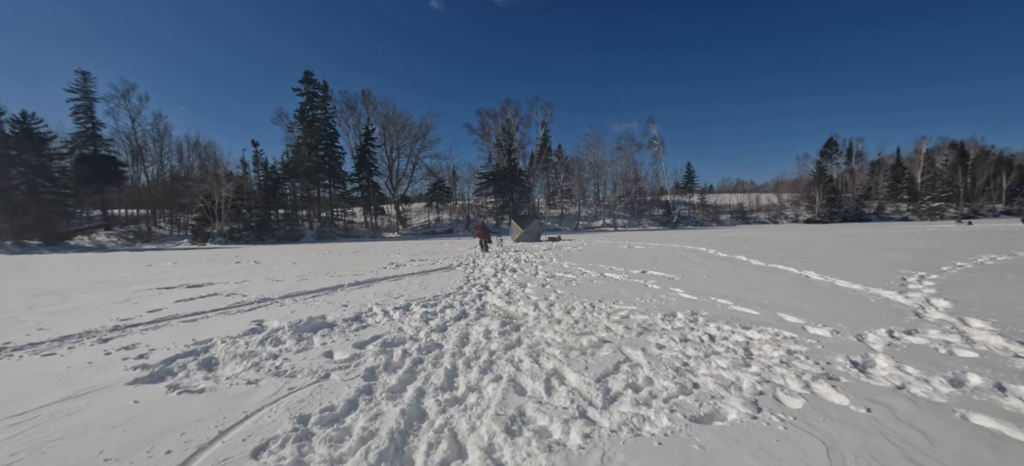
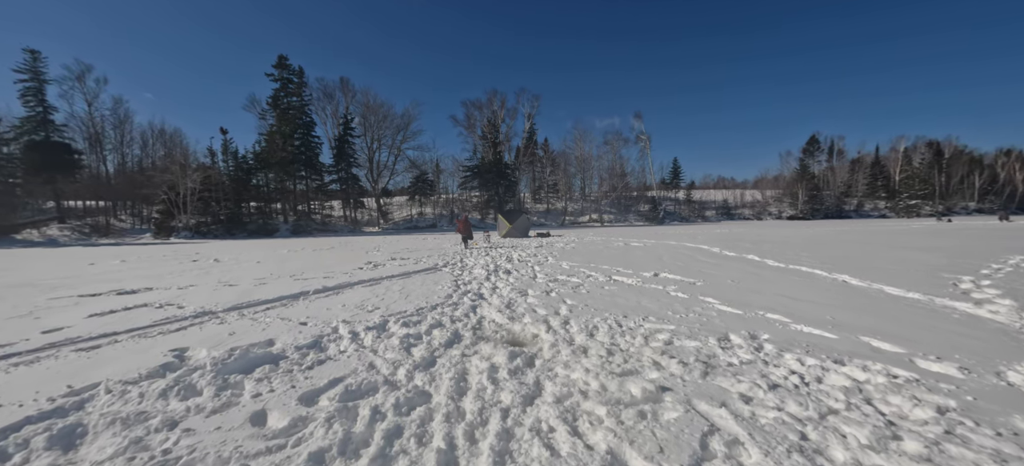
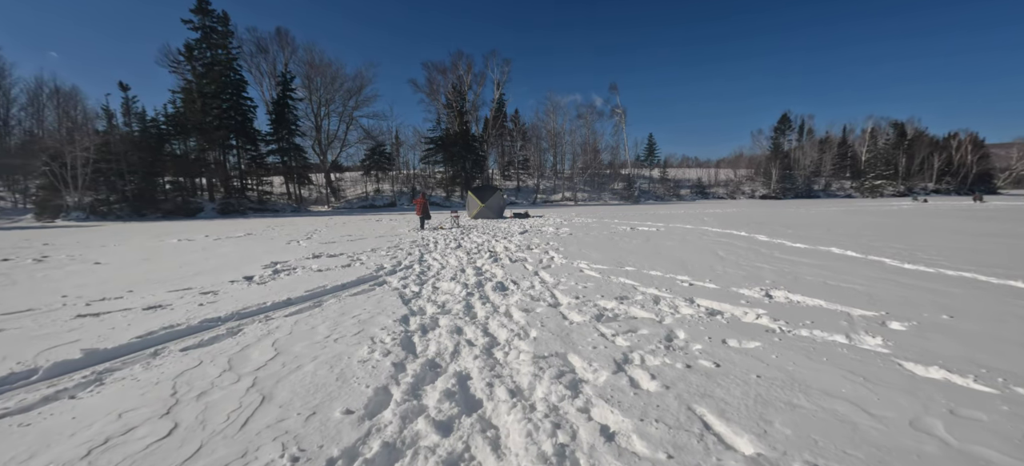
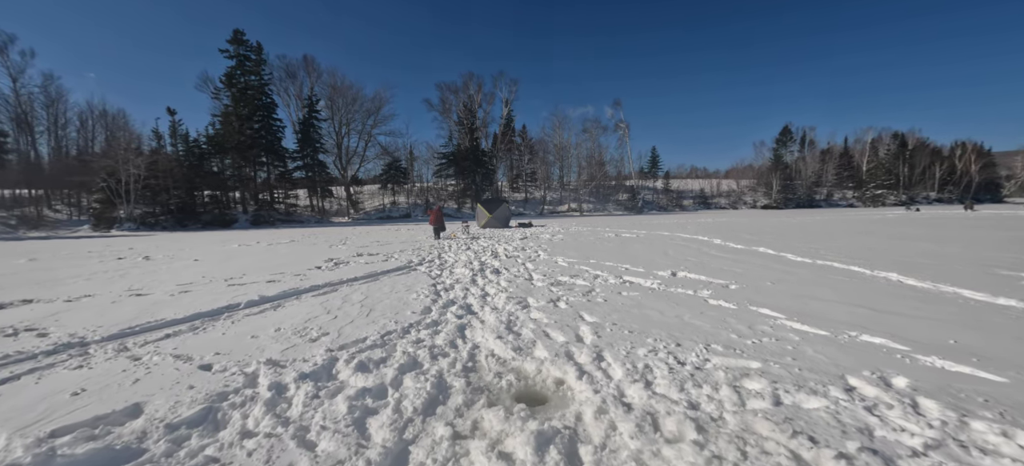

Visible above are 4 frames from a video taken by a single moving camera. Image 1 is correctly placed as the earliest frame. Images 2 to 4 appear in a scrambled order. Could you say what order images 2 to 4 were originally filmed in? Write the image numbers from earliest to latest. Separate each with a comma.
2, 4, 3
